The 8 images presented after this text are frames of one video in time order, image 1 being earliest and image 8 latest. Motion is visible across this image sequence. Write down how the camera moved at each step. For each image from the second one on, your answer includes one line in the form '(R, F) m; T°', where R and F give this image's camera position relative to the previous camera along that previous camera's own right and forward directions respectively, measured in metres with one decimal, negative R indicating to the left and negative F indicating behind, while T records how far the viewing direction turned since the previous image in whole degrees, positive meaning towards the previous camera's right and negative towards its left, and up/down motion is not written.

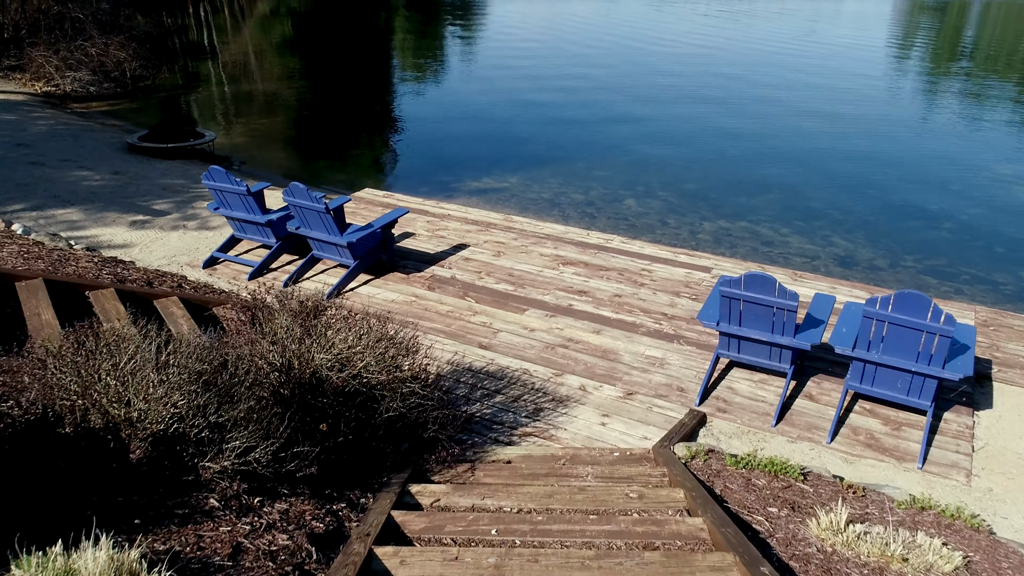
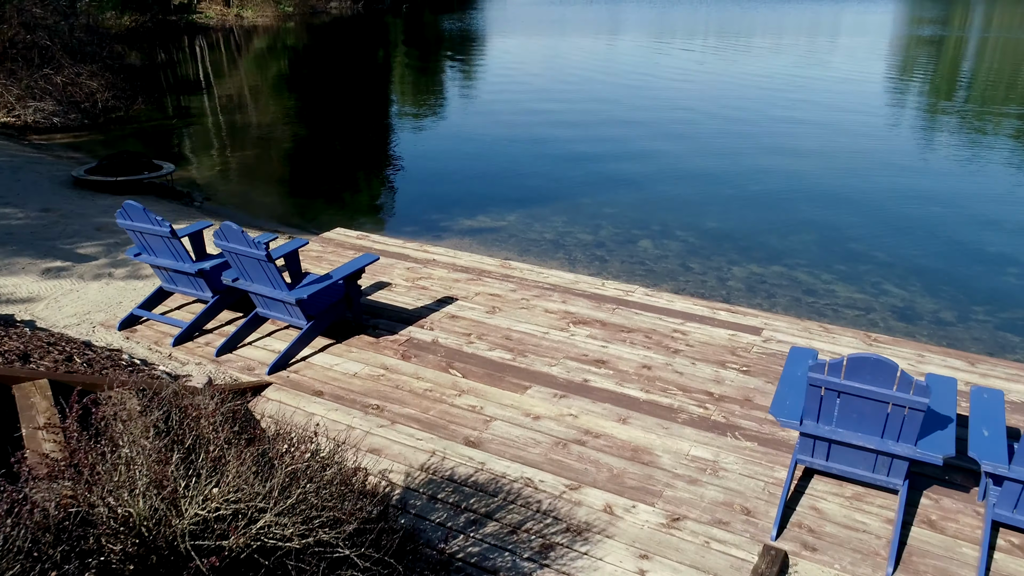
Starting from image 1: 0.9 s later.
(0.0, +1.3) m; 0°
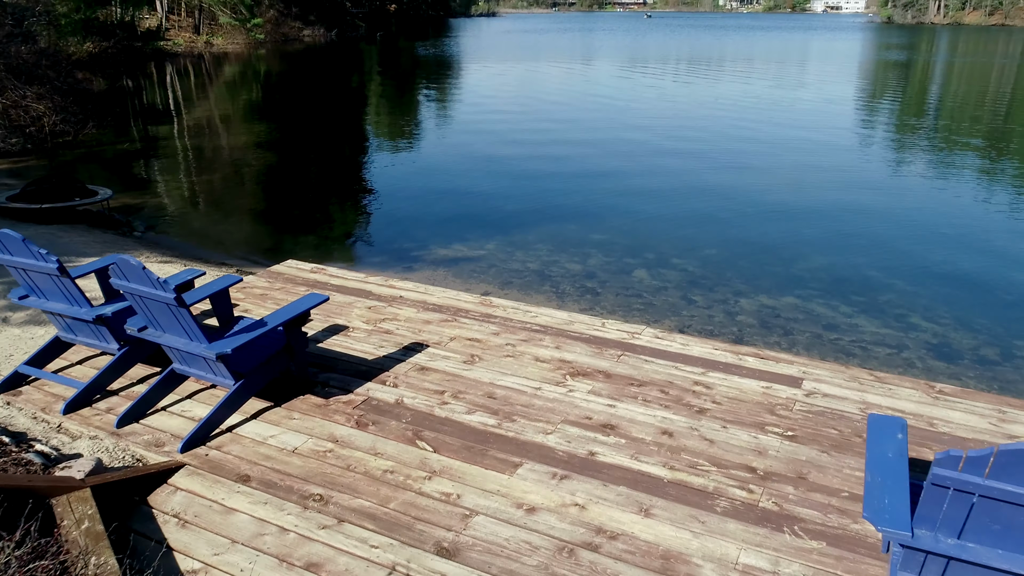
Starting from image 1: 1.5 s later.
(0.0, +0.9) m; +2°
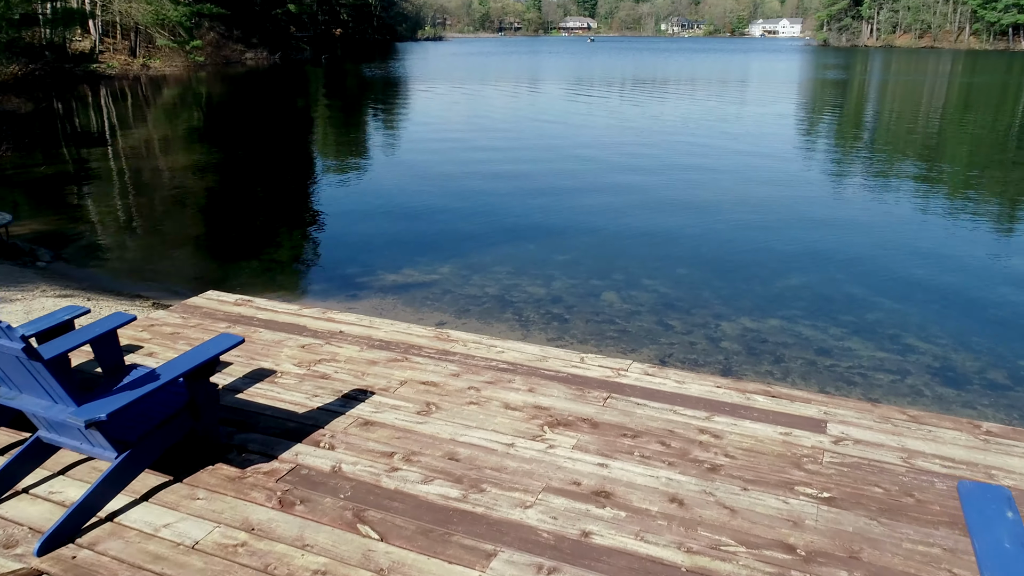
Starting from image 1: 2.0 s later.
(0.0, +0.7) m; +4°
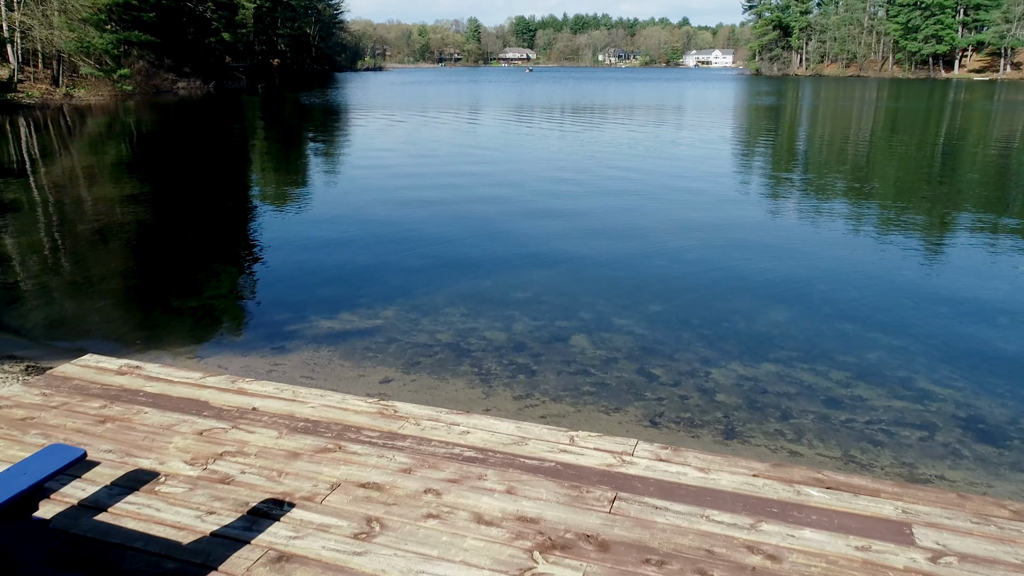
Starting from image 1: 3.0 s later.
(-0.1, +0.9) m; +4°
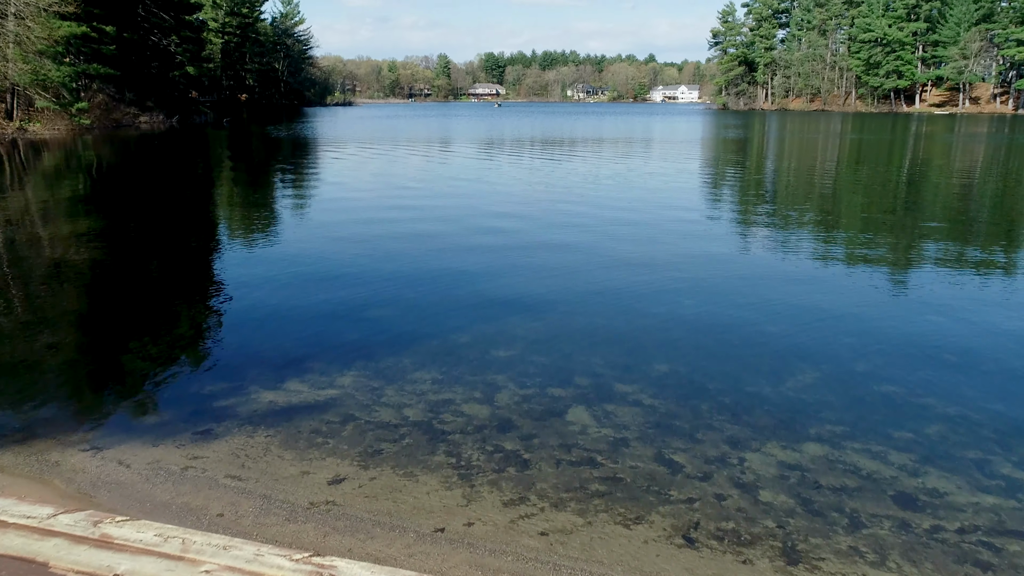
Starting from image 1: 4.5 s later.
(-0.1, +1.1) m; +2°
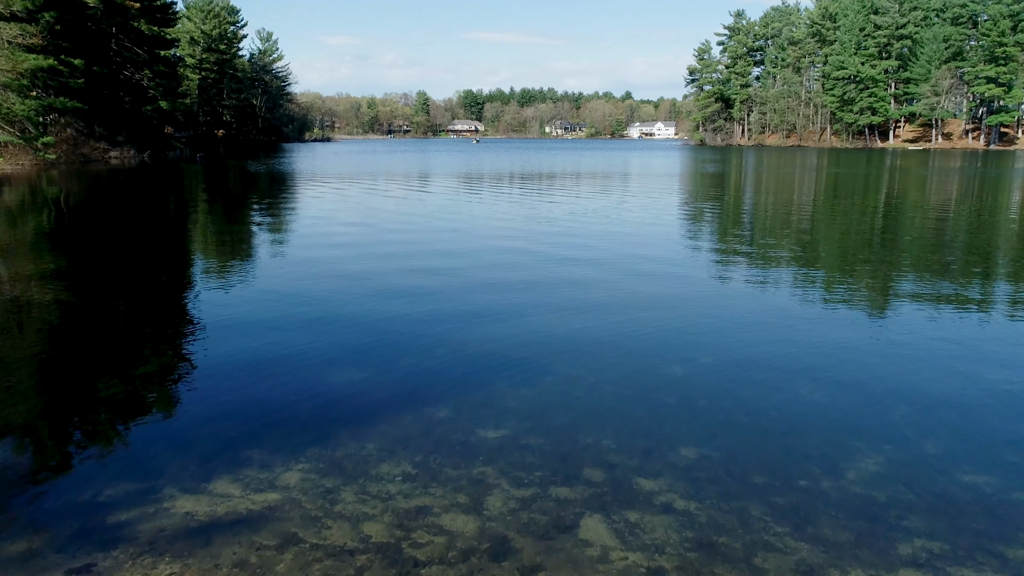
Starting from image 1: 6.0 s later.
(-0.1, +1.2) m; +1°
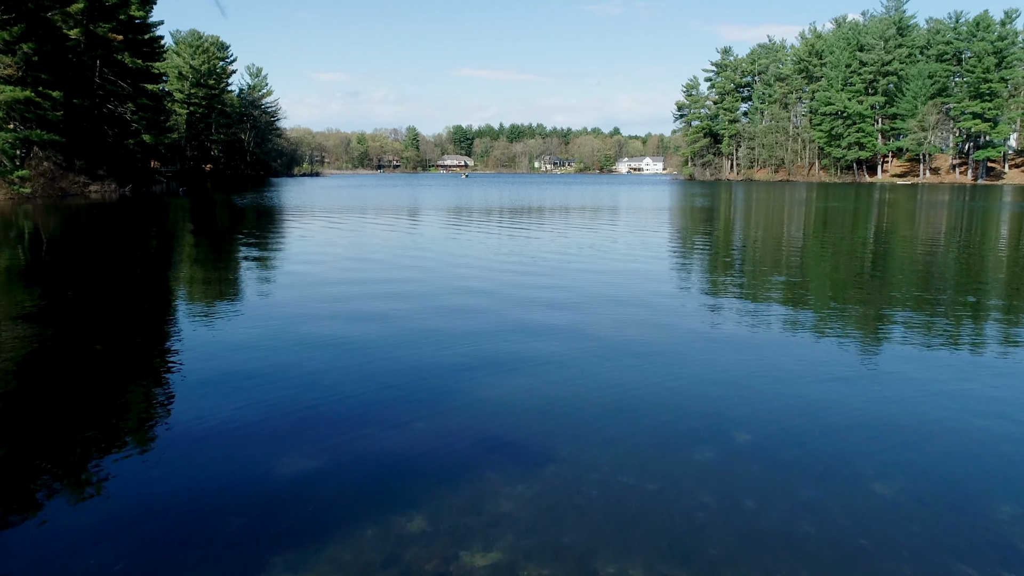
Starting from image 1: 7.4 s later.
(0.0, +1.3) m; +1°
